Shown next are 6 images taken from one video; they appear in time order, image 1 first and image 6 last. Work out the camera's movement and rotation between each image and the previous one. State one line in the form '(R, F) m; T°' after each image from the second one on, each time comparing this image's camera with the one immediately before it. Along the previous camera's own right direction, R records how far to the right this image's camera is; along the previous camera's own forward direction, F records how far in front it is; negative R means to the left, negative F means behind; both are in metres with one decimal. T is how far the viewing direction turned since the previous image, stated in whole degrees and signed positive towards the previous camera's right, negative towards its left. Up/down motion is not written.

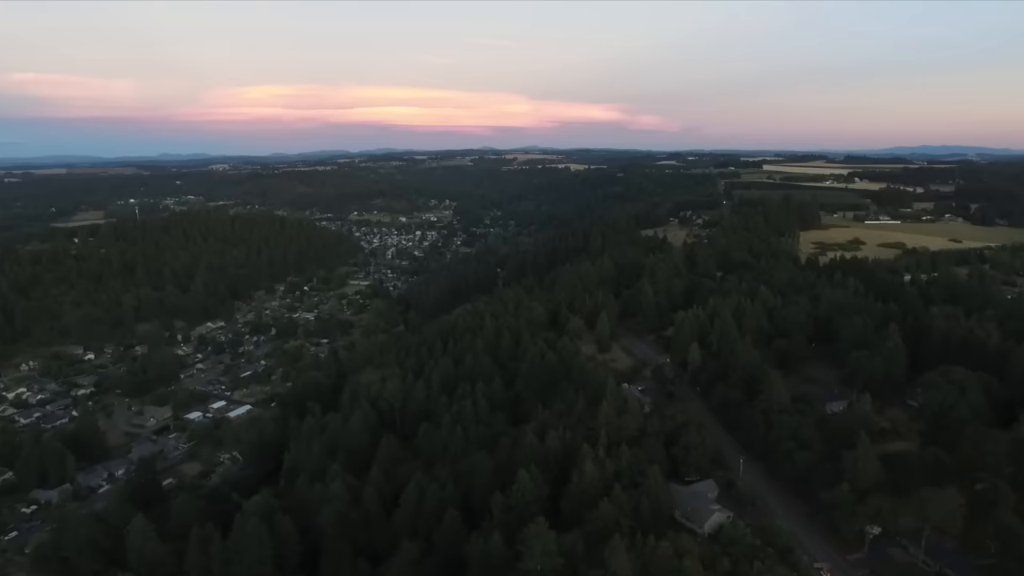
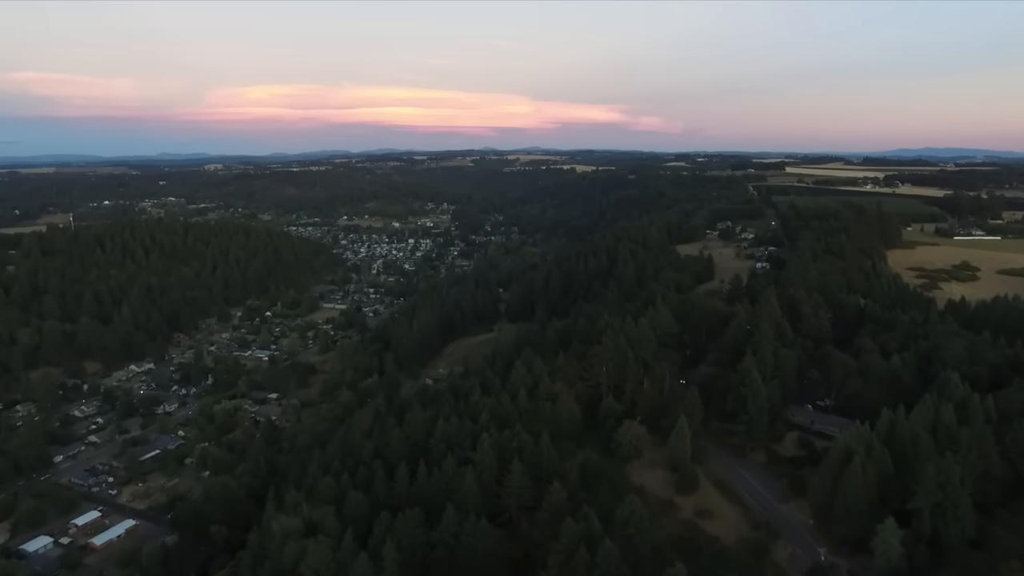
(-0.2, +13.4) m; 0°
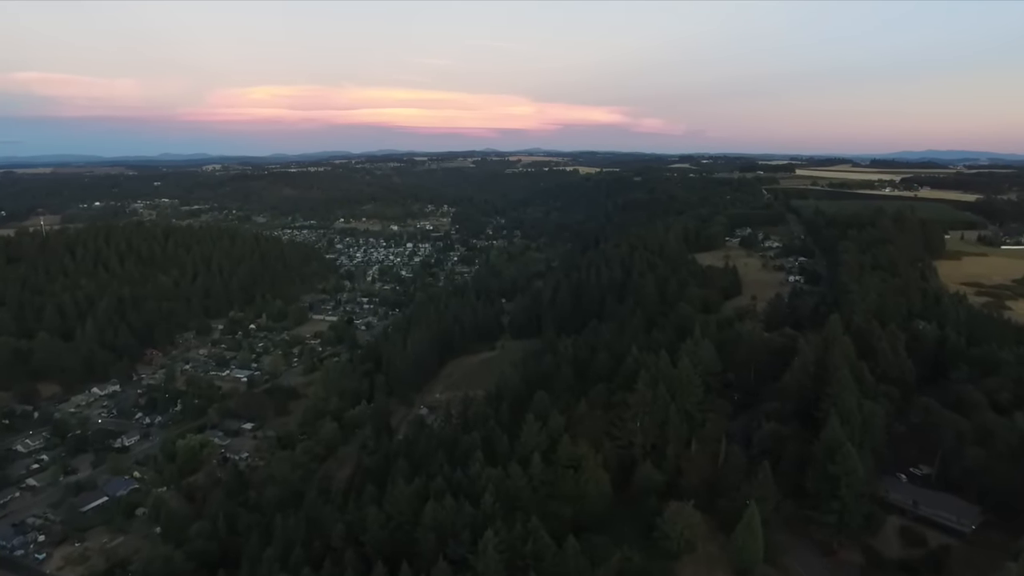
(-0.2, +4.9) m; 0°
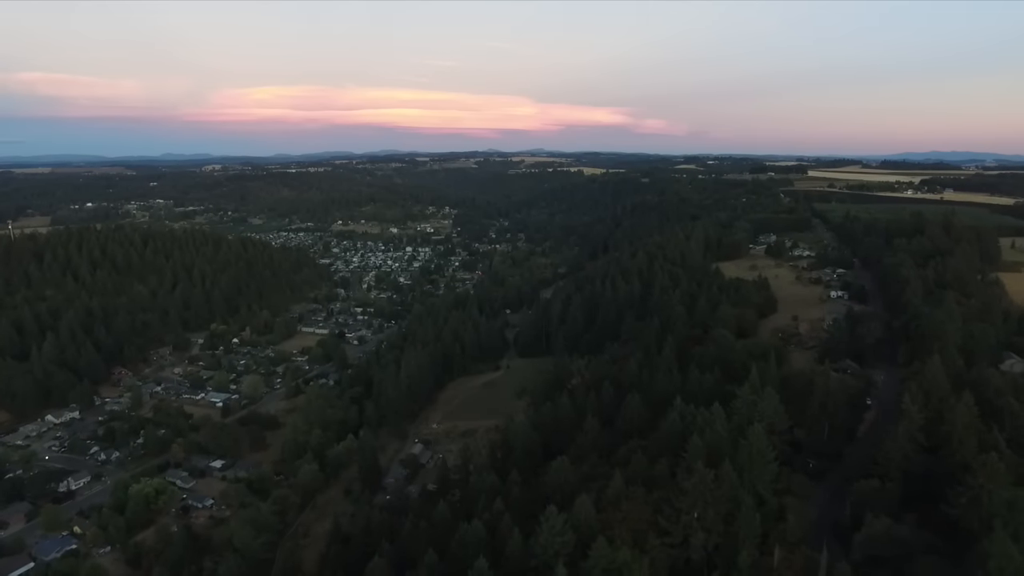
(-0.2, +4.9) m; 0°
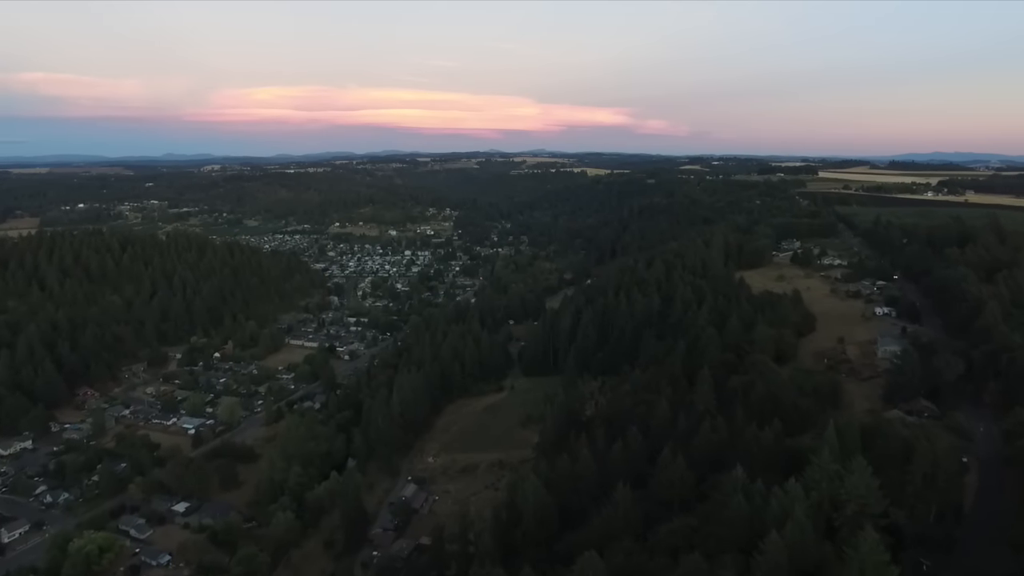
(-0.1, +4.3) m; 0°
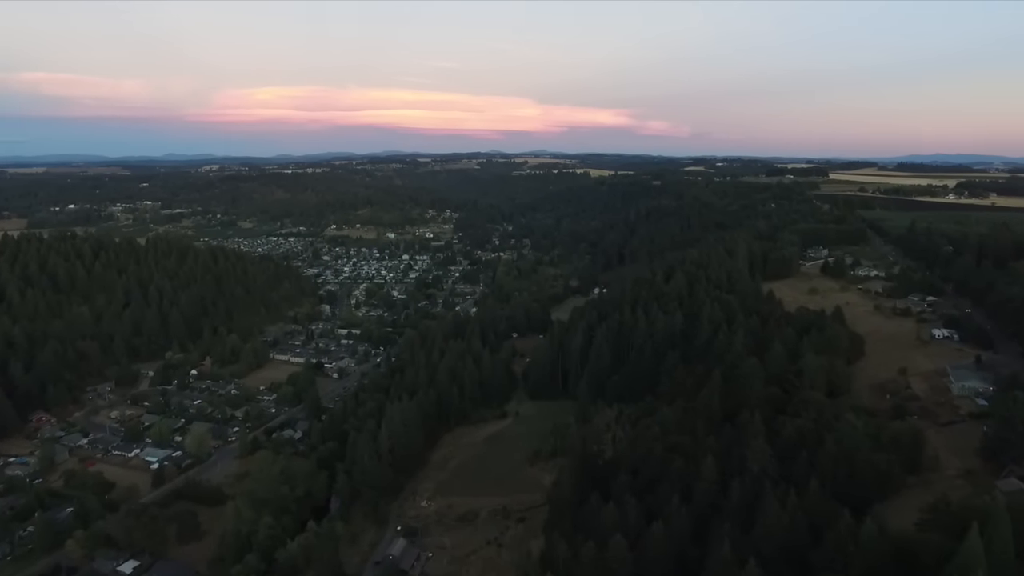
(-0.1, +4.4) m; 0°
